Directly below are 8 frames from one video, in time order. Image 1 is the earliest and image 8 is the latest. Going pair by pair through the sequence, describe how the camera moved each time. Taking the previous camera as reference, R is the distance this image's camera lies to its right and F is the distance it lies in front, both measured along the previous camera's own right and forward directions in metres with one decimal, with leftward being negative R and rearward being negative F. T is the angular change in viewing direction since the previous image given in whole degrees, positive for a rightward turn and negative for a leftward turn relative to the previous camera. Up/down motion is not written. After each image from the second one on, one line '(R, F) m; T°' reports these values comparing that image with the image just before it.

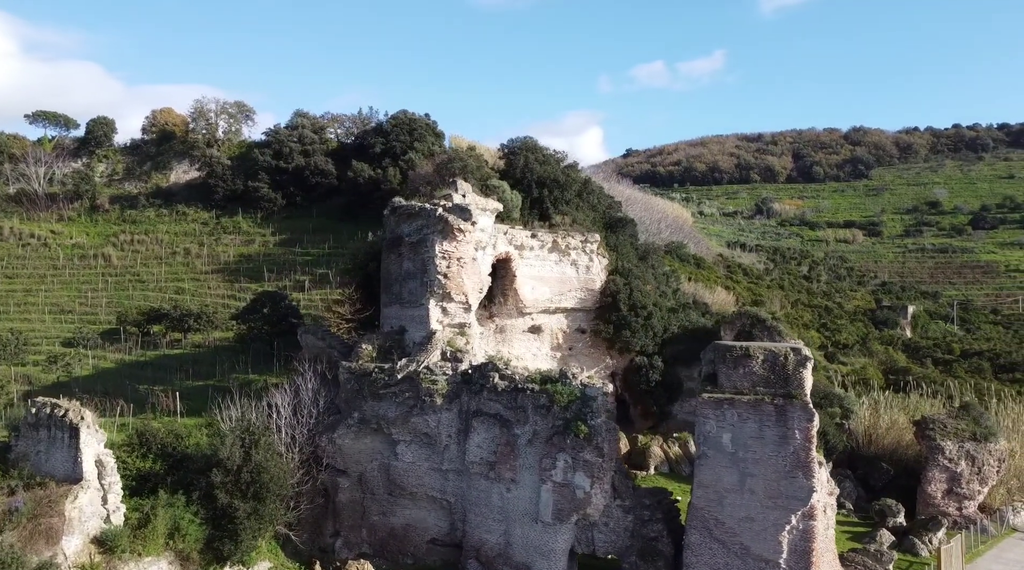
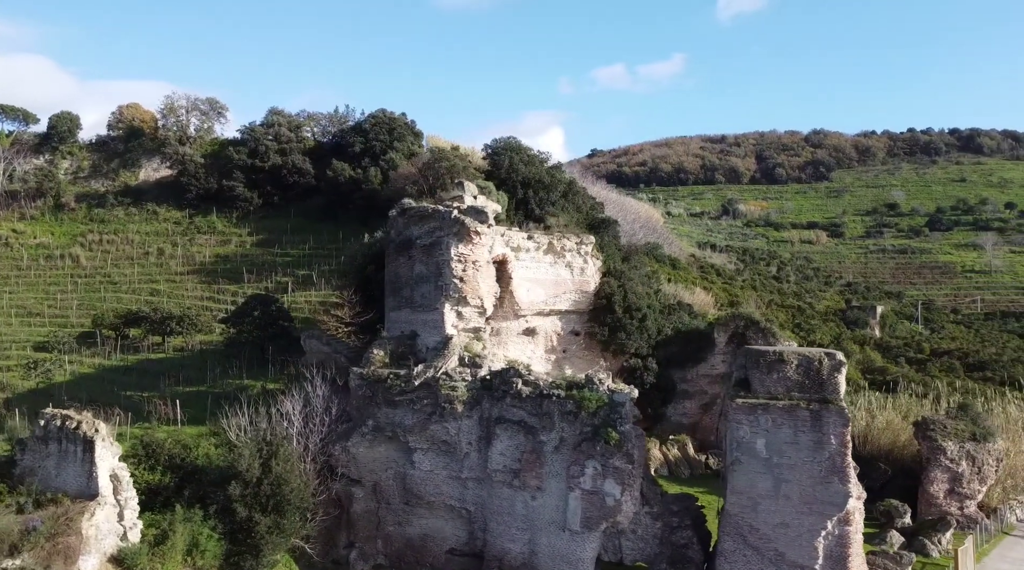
(-1.3, +0.4) m; +3°
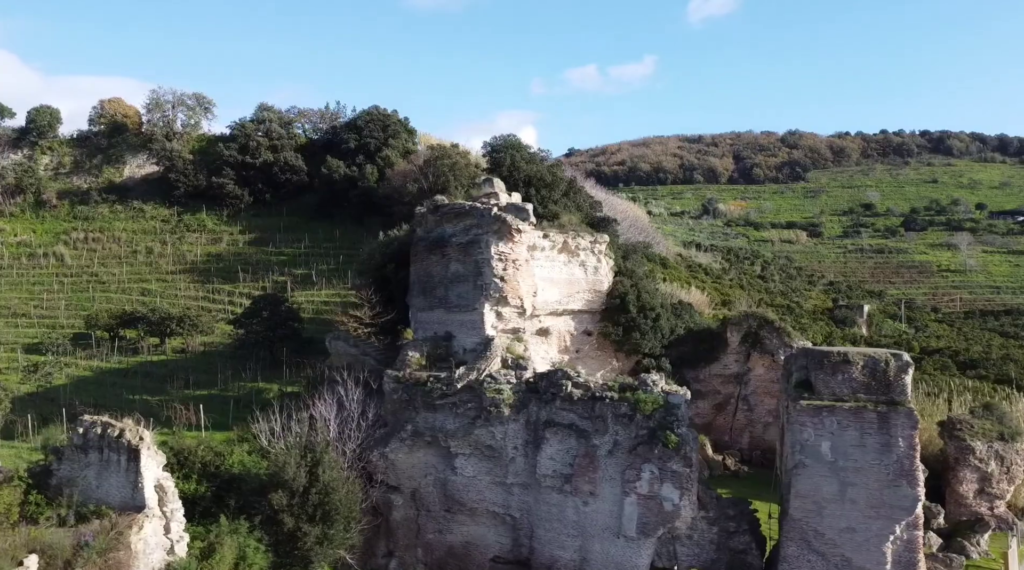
(-1.6, +0.6) m; +2°
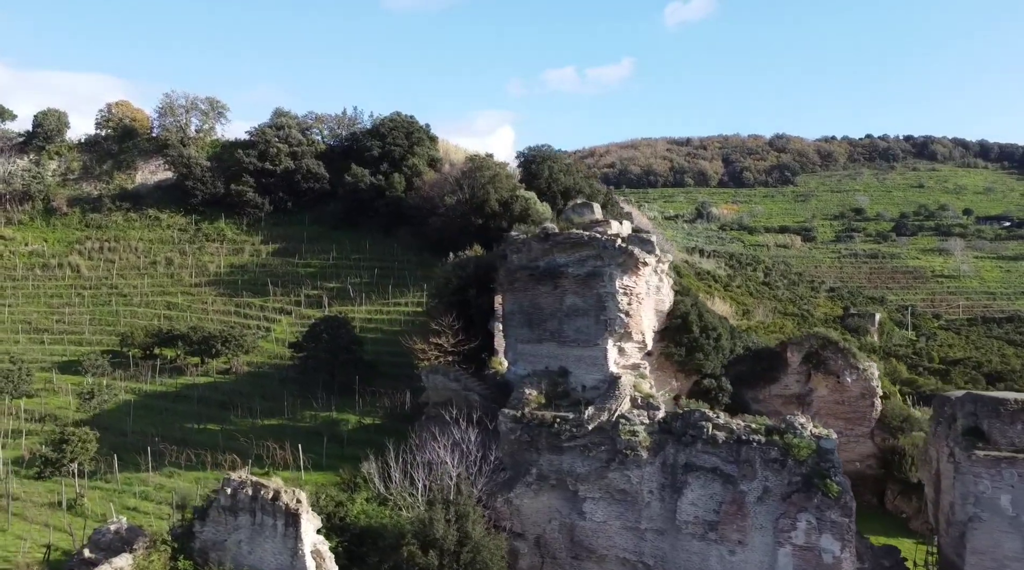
(-3.2, +1.0) m; +3°
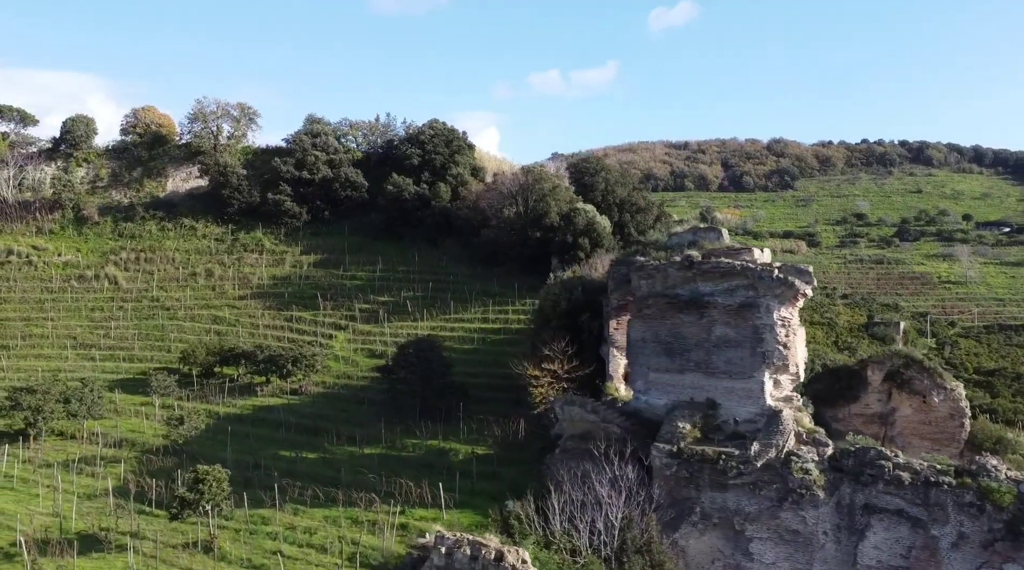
(-3.5, +0.9) m; +2°
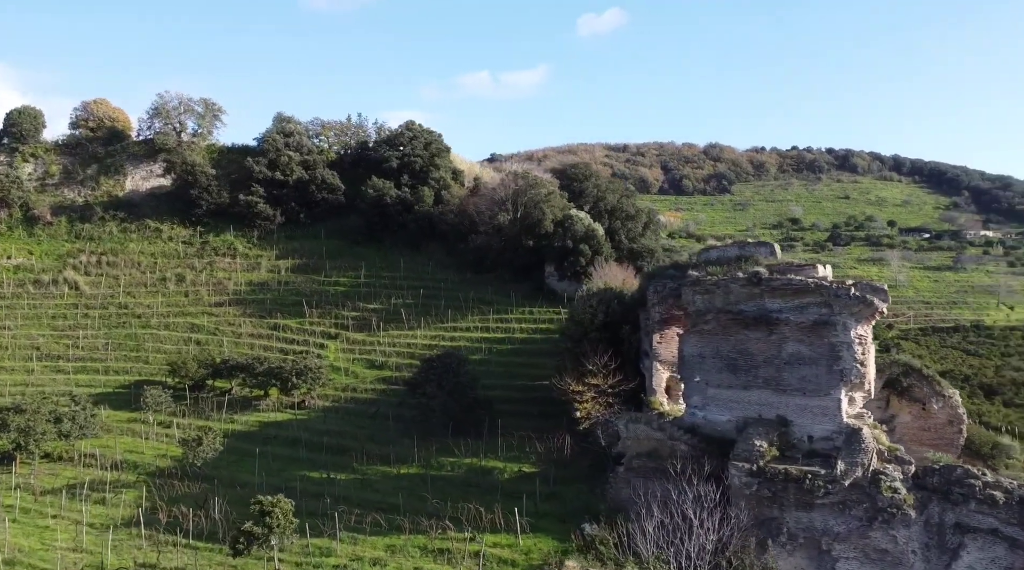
(-3.0, +0.8) m; +6°
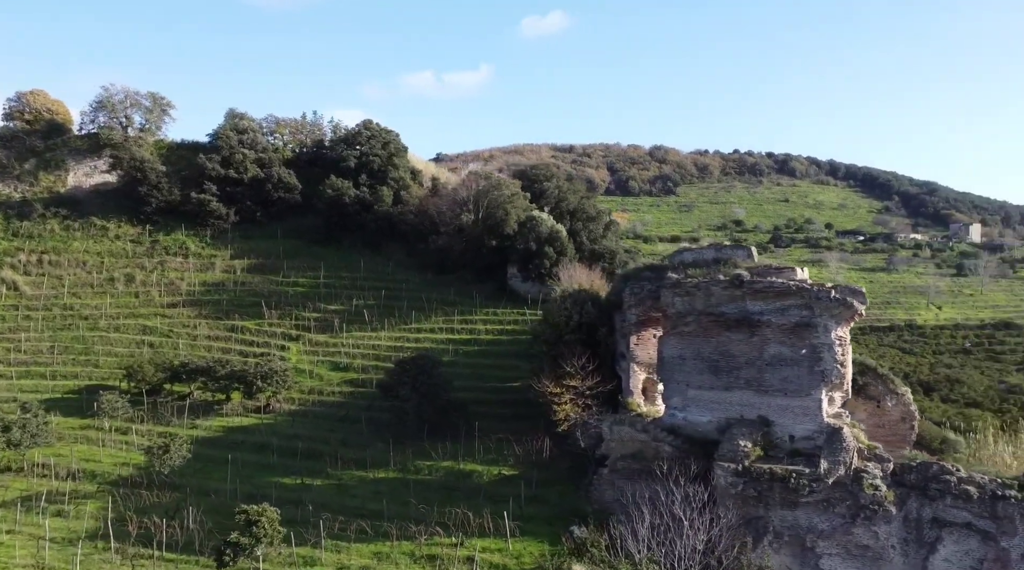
(-0.9, +0.1) m; +4°
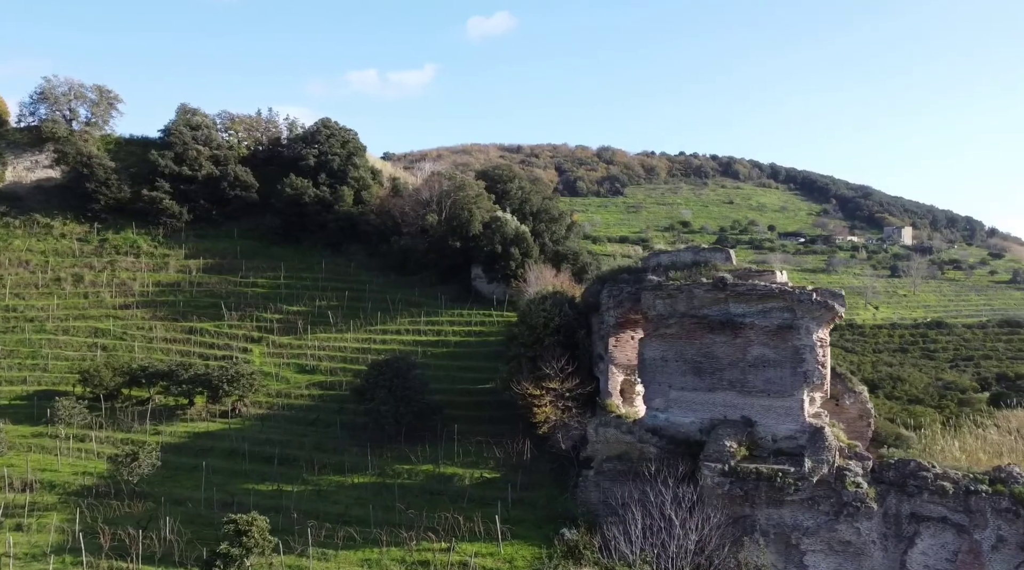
(-0.9, +0.1) m; +4°
